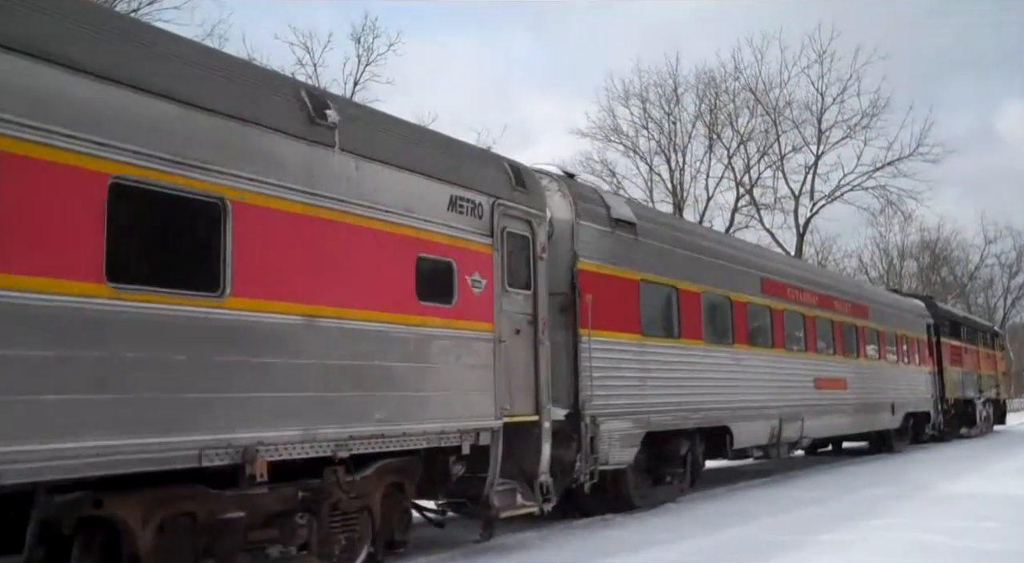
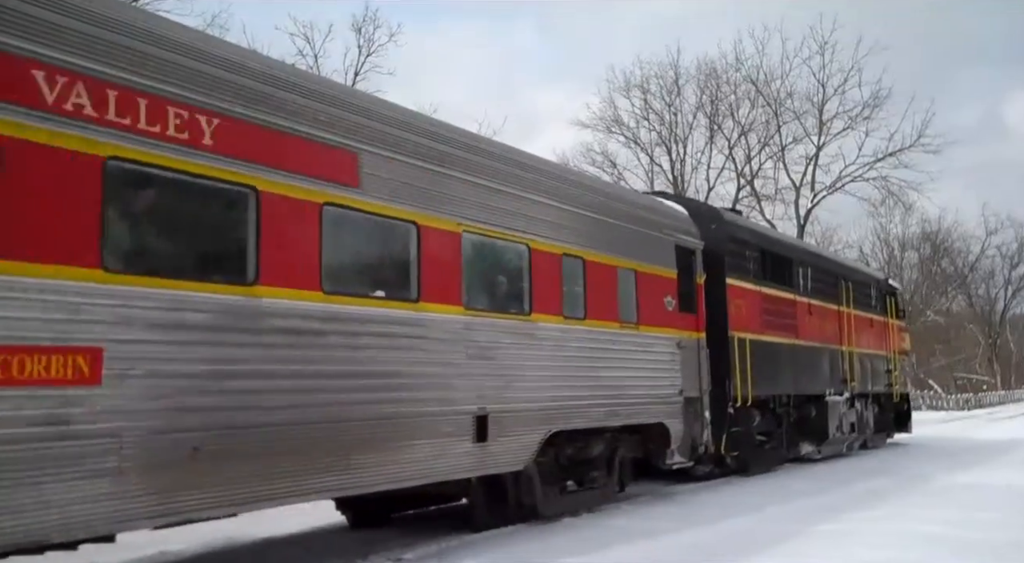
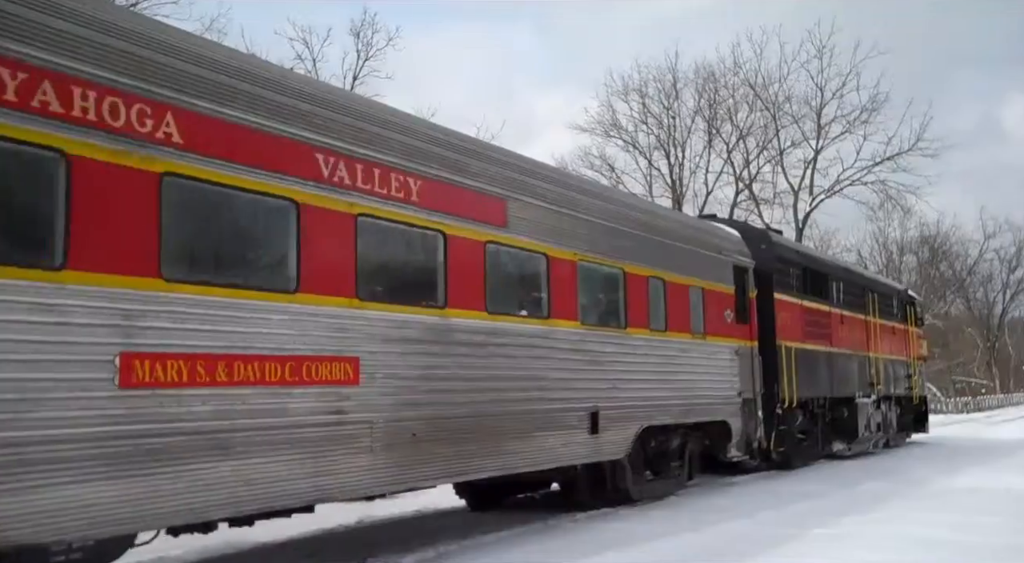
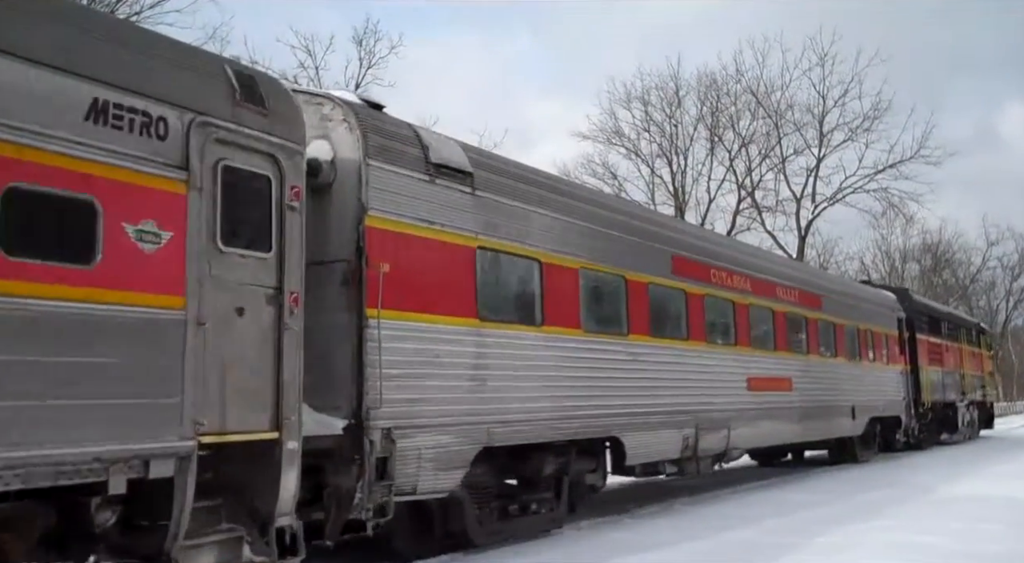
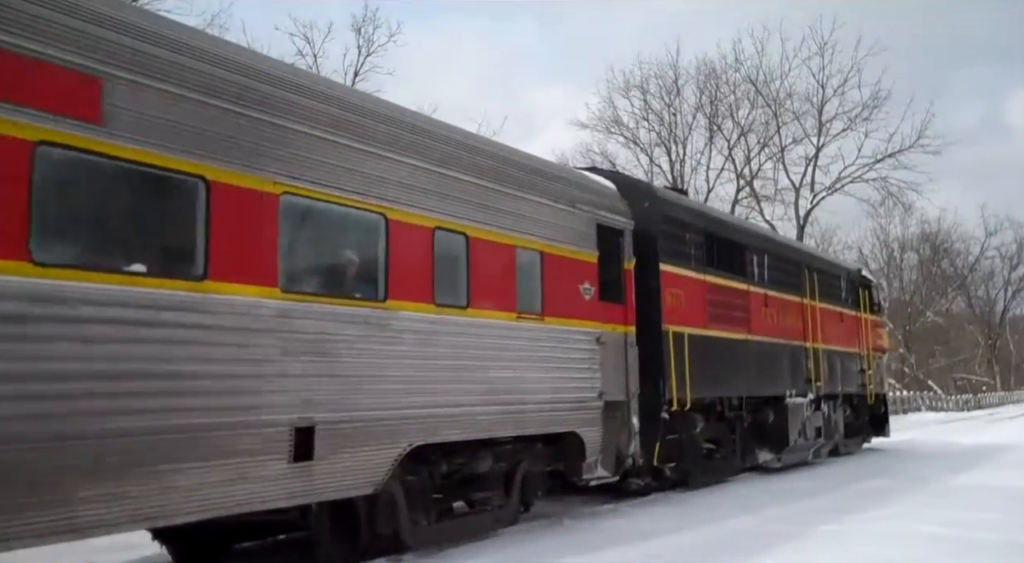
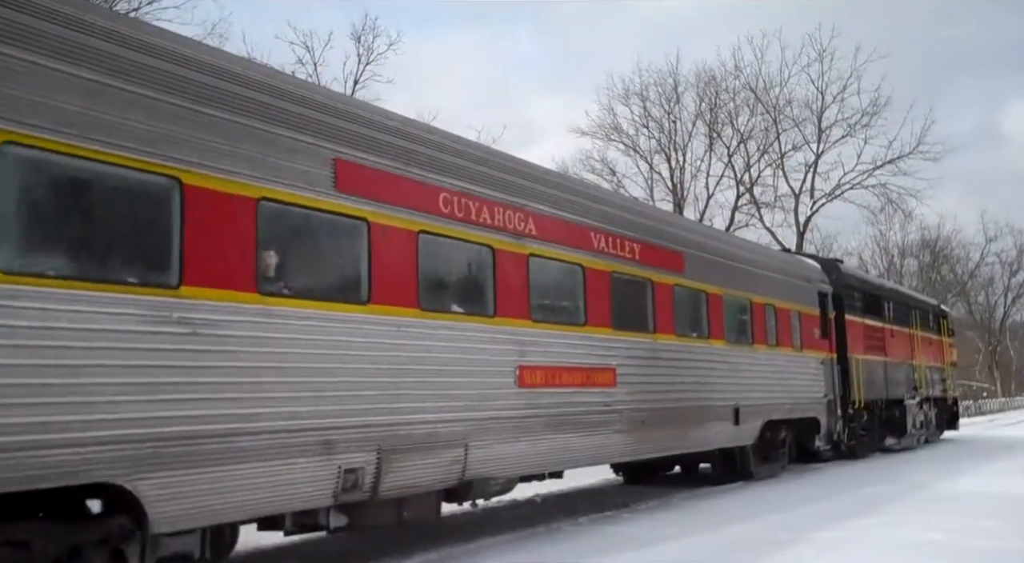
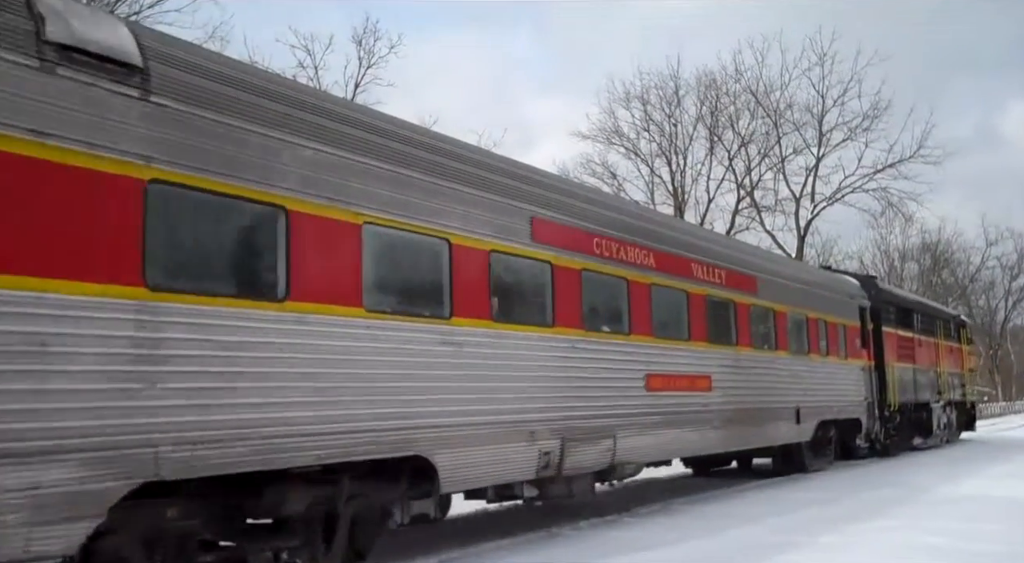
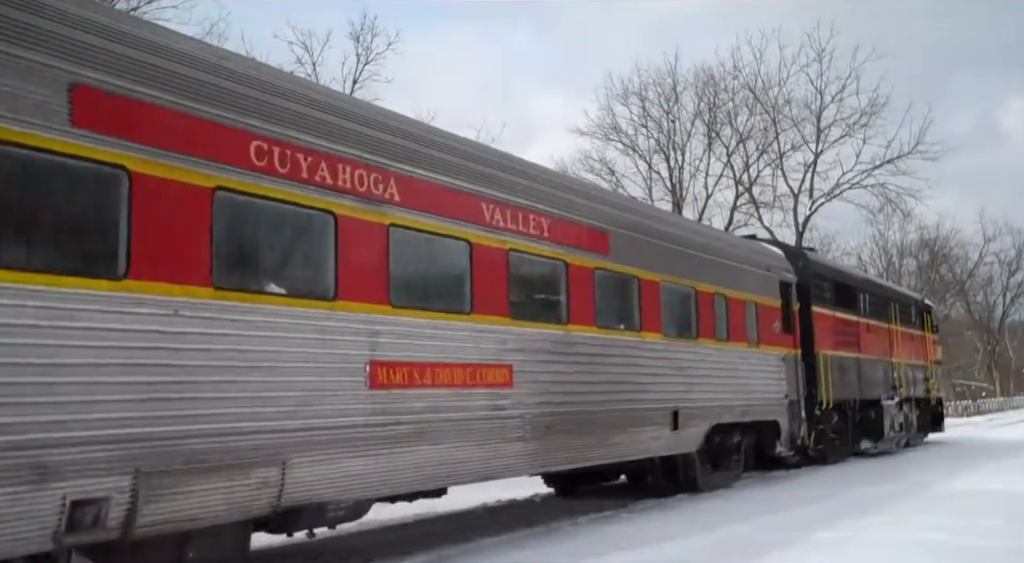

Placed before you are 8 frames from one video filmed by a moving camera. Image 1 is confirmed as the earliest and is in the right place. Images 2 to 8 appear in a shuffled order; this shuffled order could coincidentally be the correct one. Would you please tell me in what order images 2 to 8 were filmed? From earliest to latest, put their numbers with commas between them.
4, 7, 6, 8, 3, 2, 5
